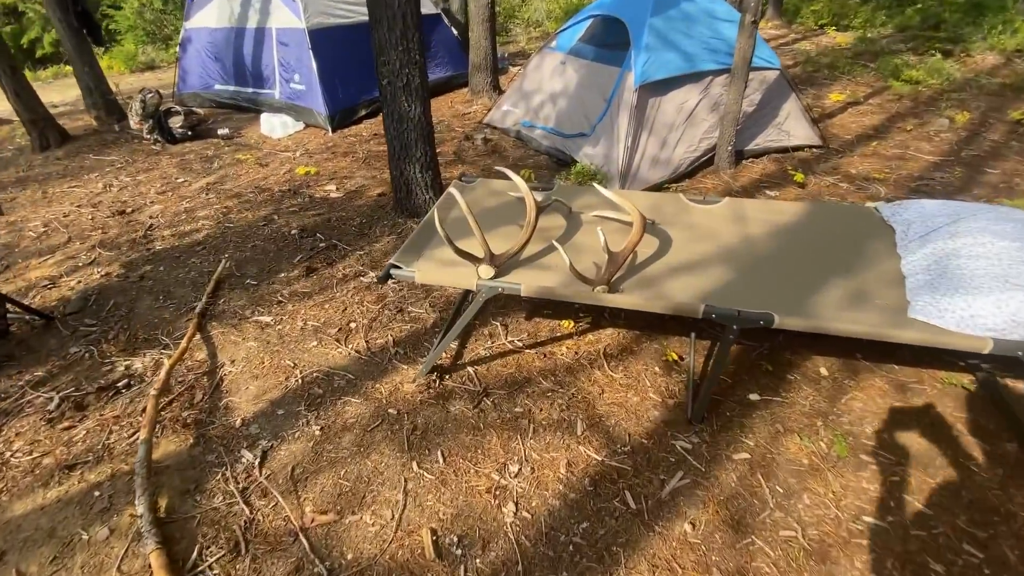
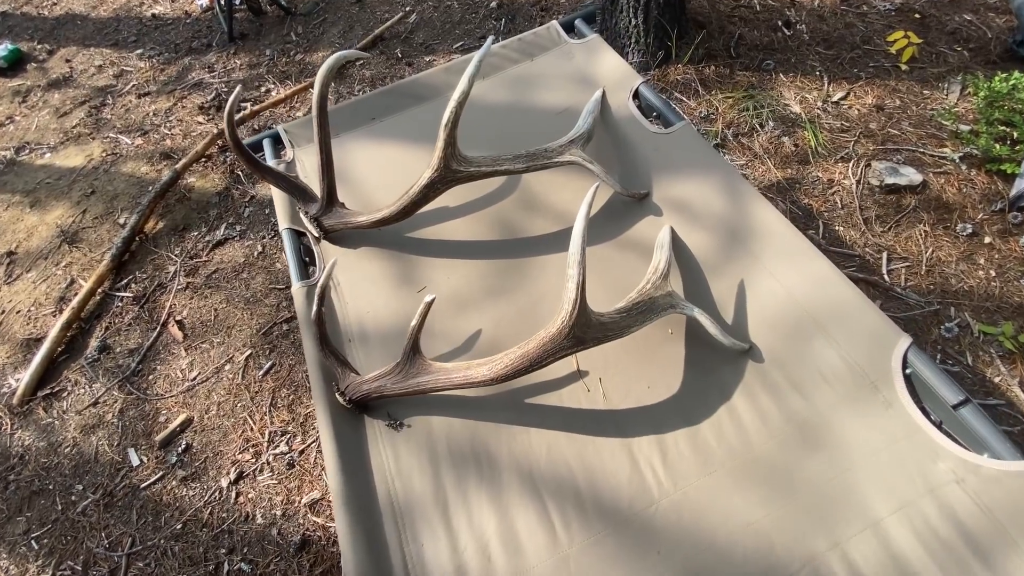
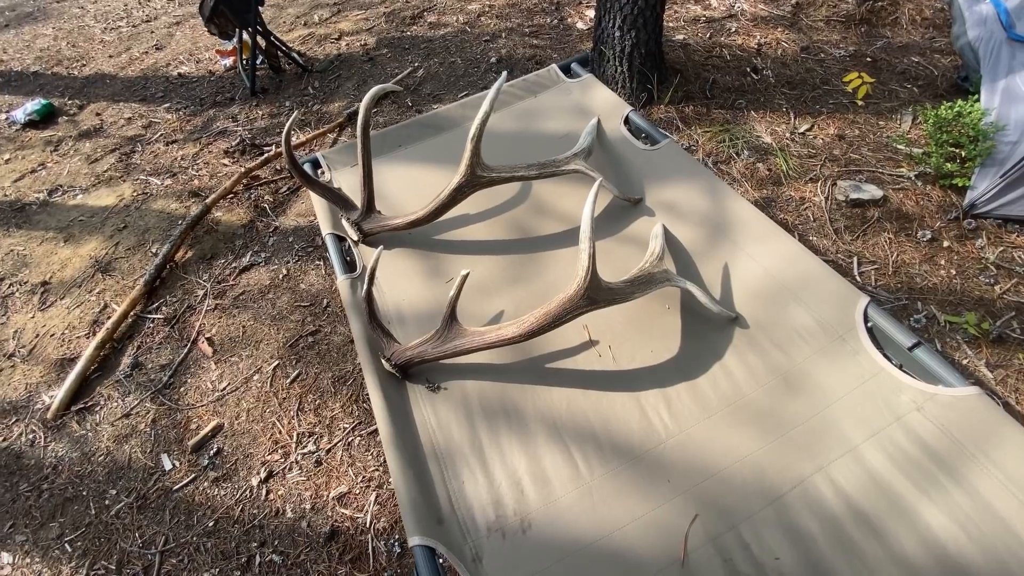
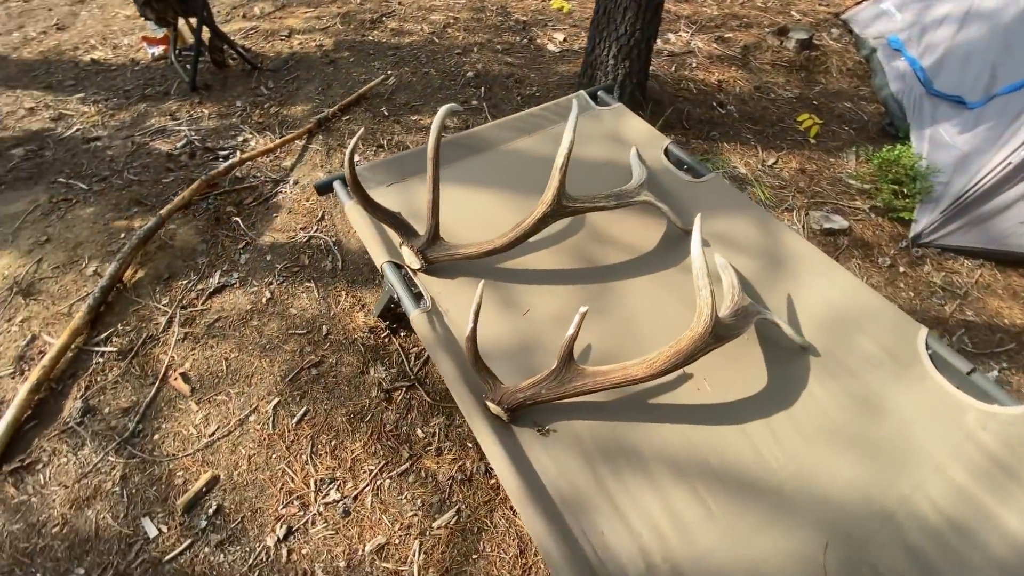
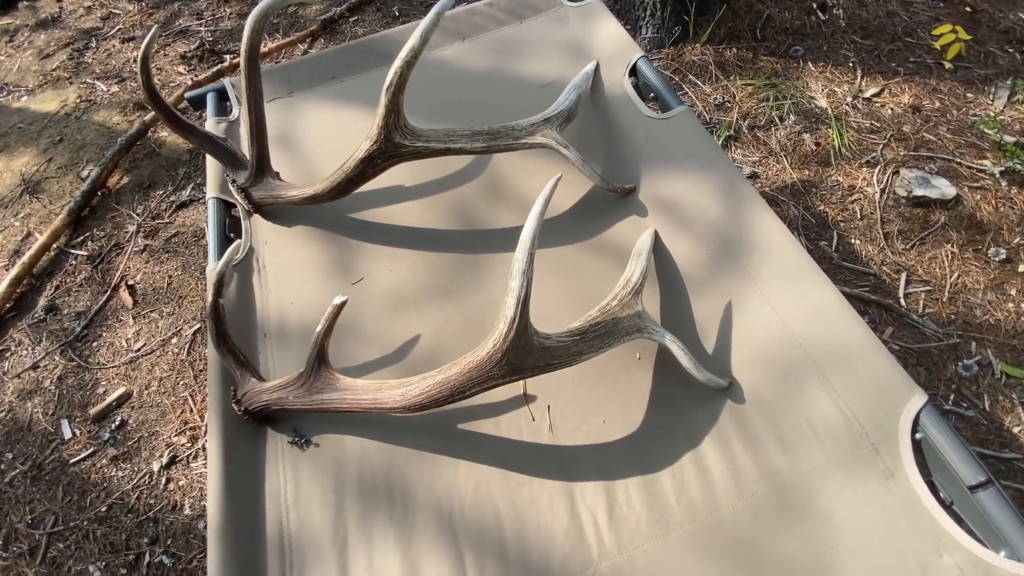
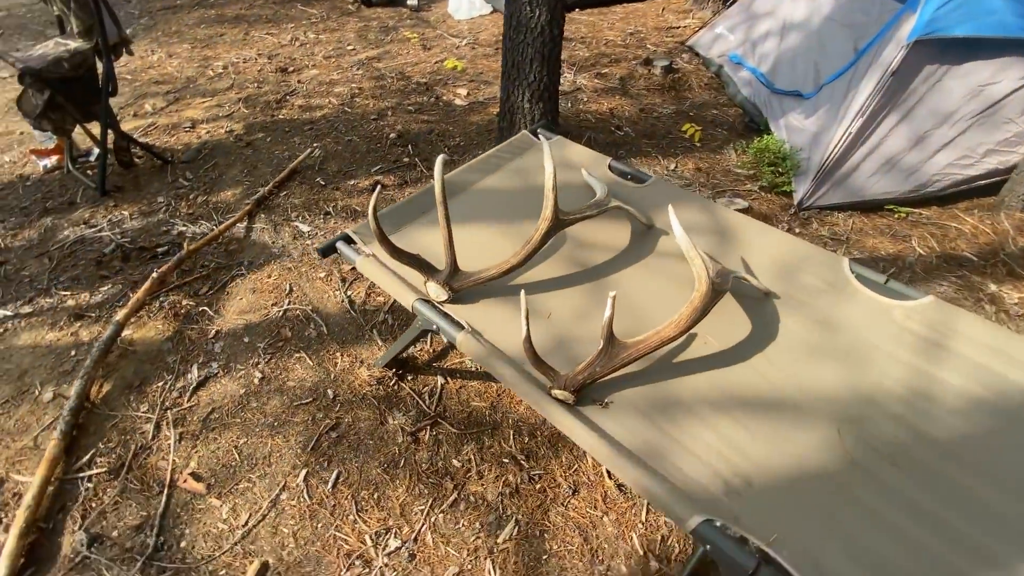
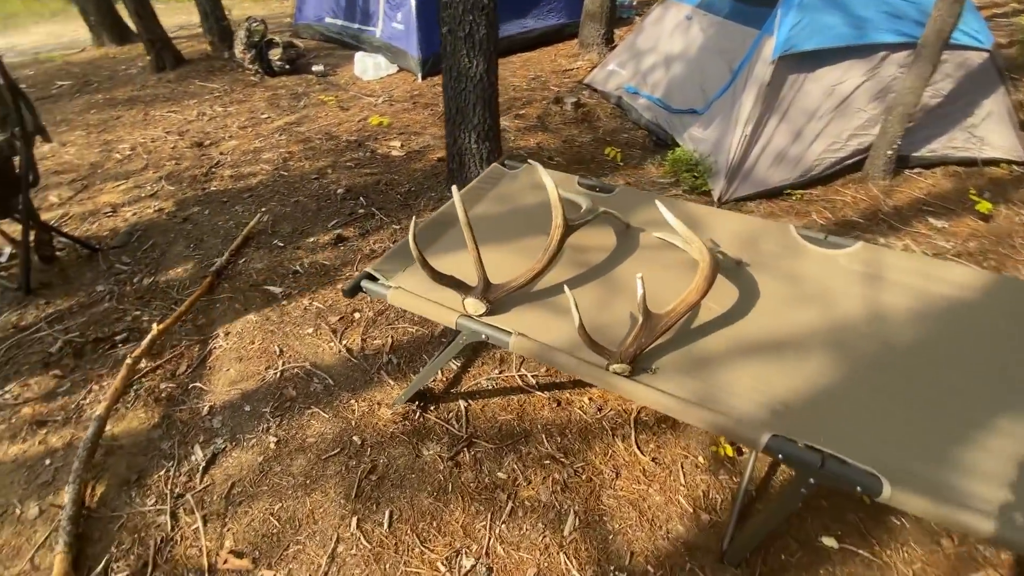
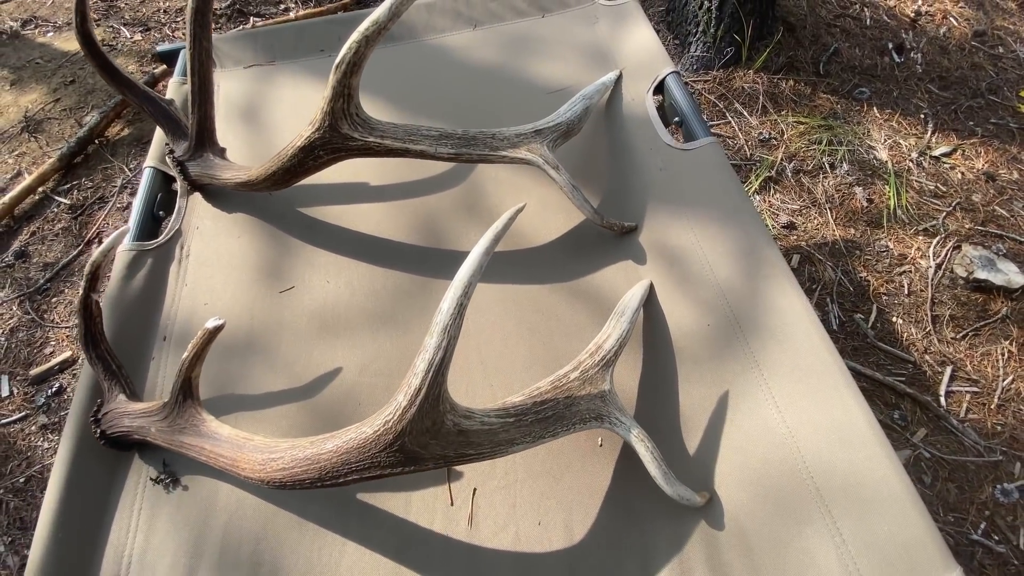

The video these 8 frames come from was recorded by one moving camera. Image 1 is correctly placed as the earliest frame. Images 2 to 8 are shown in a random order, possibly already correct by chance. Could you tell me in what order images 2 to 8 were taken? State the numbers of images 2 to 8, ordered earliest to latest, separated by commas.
7, 6, 4, 3, 2, 5, 8
